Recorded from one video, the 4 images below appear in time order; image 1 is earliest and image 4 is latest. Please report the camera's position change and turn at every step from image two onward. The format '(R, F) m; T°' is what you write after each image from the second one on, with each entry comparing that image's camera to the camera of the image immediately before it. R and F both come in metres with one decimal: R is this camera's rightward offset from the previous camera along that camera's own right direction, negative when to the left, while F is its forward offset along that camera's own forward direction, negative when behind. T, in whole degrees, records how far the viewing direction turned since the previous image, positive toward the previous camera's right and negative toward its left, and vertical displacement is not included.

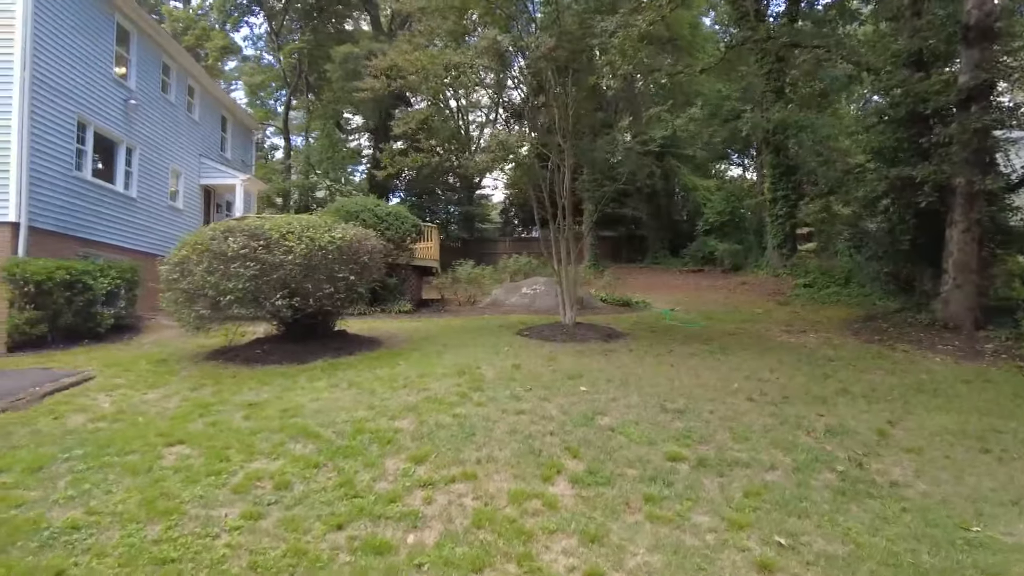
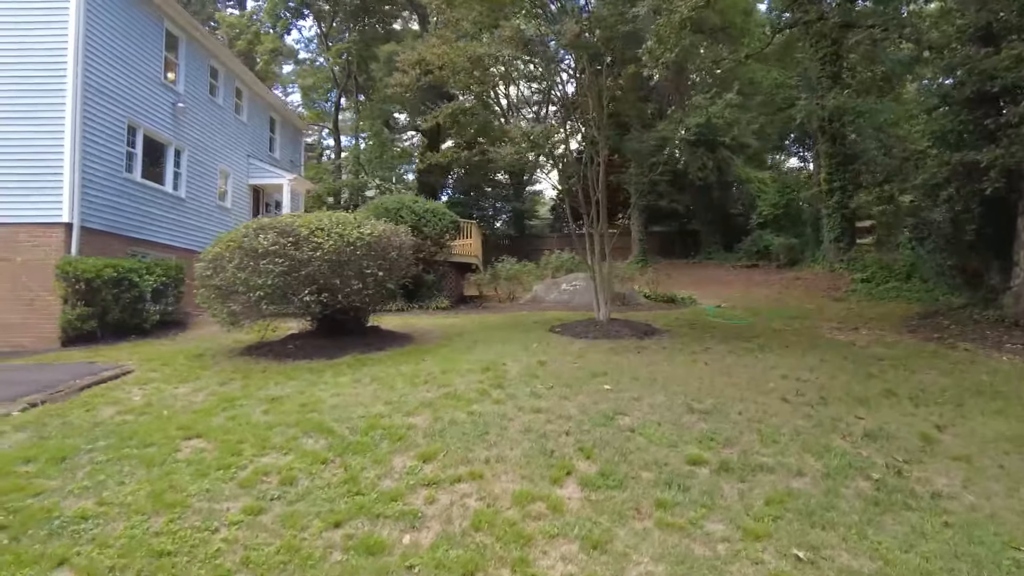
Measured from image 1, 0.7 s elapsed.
(+0.4, +0.2) m; -5°
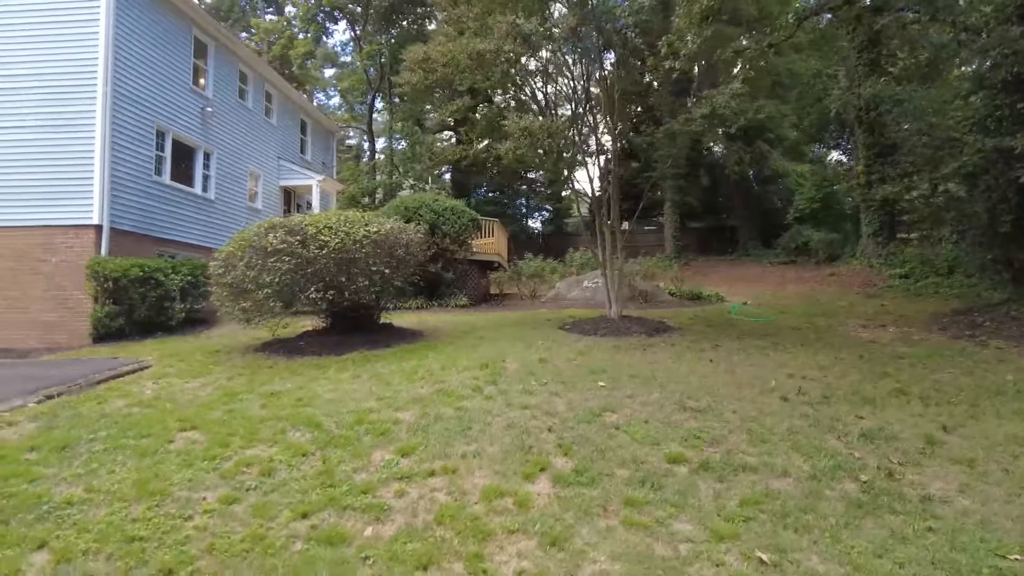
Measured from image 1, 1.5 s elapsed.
(+0.6, 0.0) m; -4°
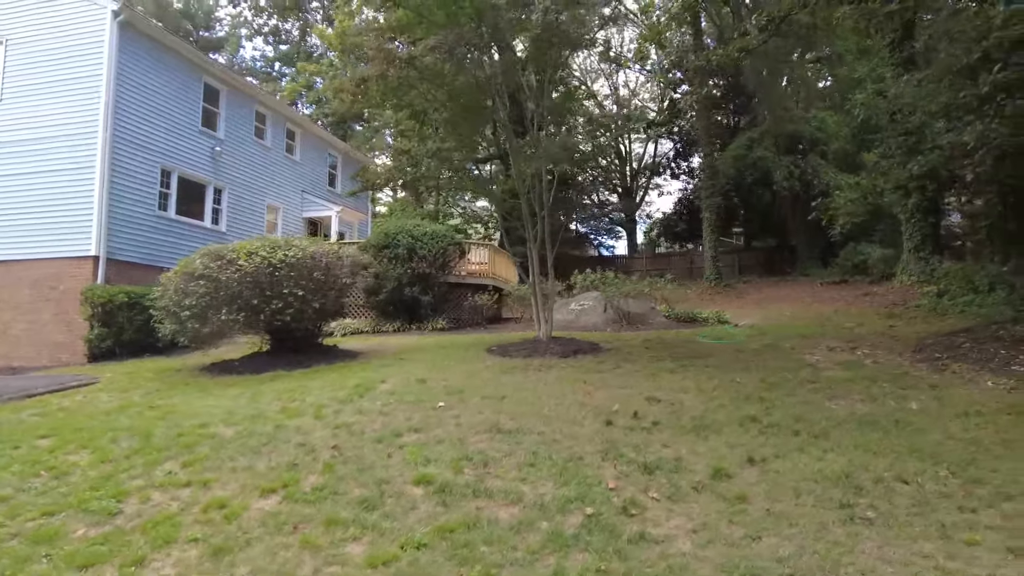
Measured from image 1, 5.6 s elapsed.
(+2.8, +0.4) m; -11°
